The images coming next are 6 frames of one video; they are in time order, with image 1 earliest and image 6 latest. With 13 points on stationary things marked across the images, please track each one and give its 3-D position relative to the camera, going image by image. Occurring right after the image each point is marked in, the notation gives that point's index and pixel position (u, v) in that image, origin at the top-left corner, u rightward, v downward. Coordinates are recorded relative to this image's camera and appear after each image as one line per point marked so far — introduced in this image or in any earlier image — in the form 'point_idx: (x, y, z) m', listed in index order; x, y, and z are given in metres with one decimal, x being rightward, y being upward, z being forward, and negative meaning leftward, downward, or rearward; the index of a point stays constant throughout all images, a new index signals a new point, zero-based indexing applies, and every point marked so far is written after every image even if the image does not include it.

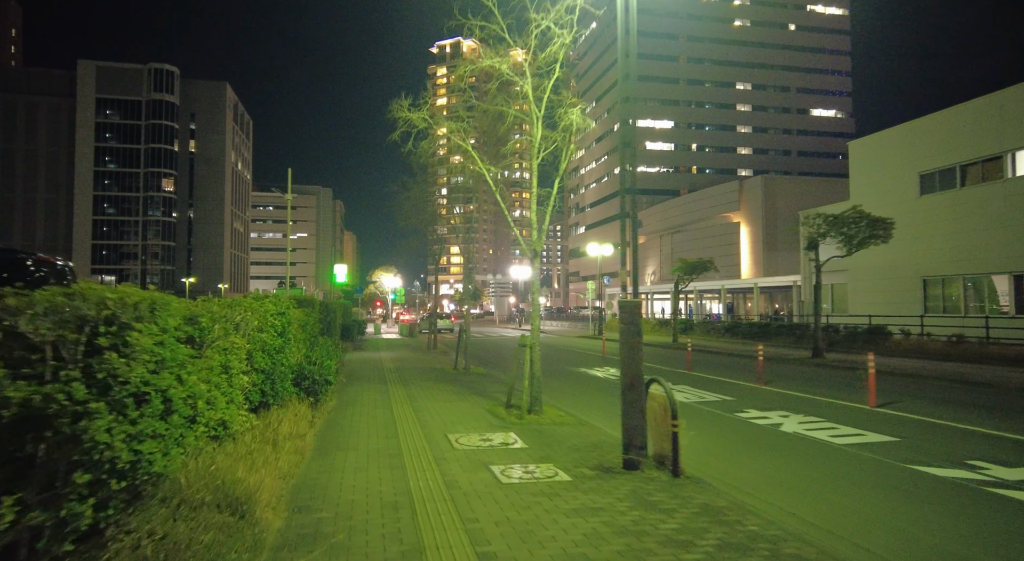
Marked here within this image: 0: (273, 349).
0: (-3.0, -0.9, +7.6) m
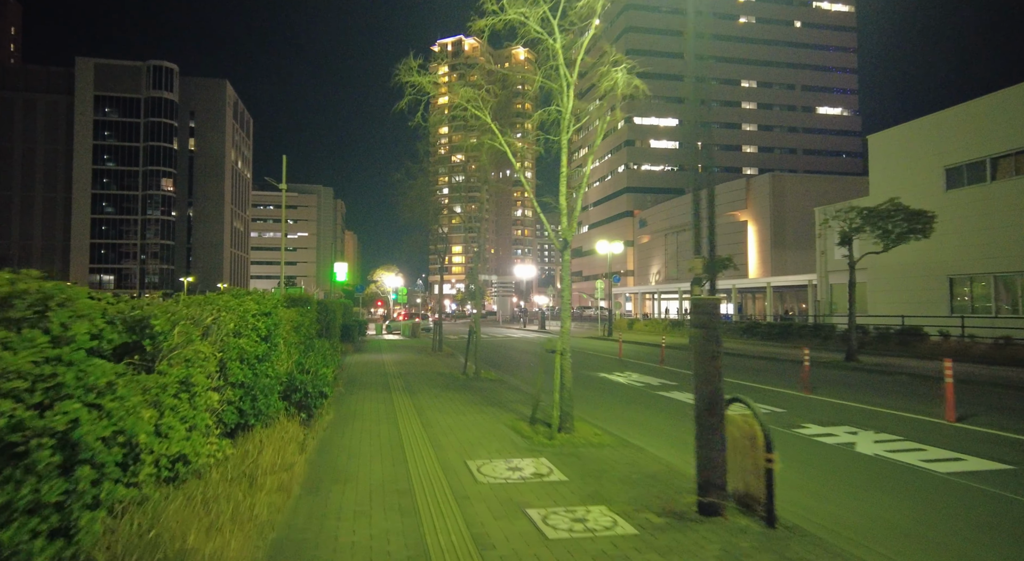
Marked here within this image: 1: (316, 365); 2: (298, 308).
0: (-2.7, -0.8, +6.3) m
1: (-2.8, -1.2, +8.5) m
2: (-4.4, -0.6, +12.1) m
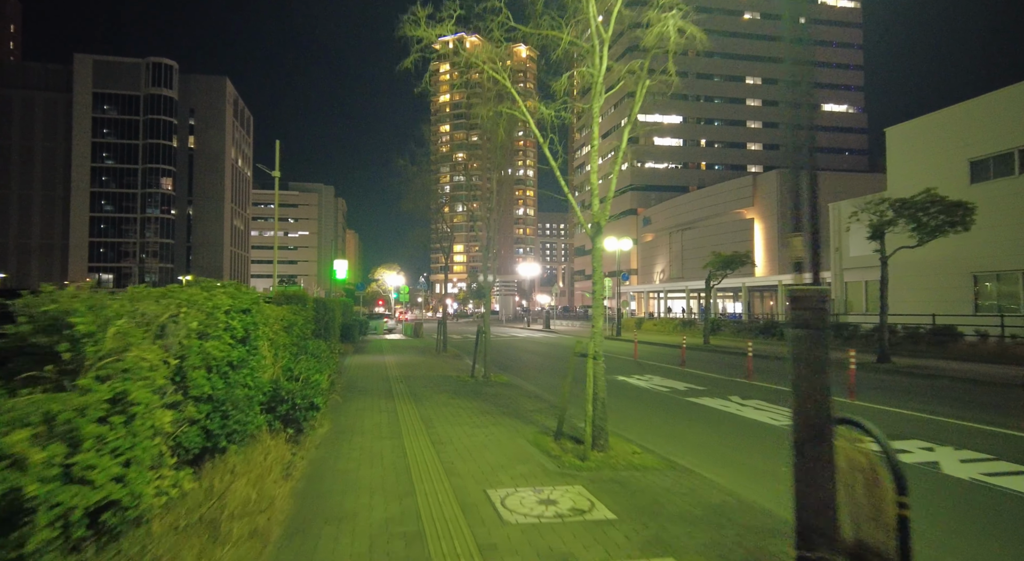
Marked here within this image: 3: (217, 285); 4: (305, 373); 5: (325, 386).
0: (-2.4, -0.7, +5.1) m
1: (-2.5, -1.1, +7.3) m
2: (-4.1, -0.5, +11.0) m
3: (-2.7, 0.0, +5.4) m
4: (-2.5, -1.1, +7.2) m
5: (-2.7, -1.5, +8.7) m
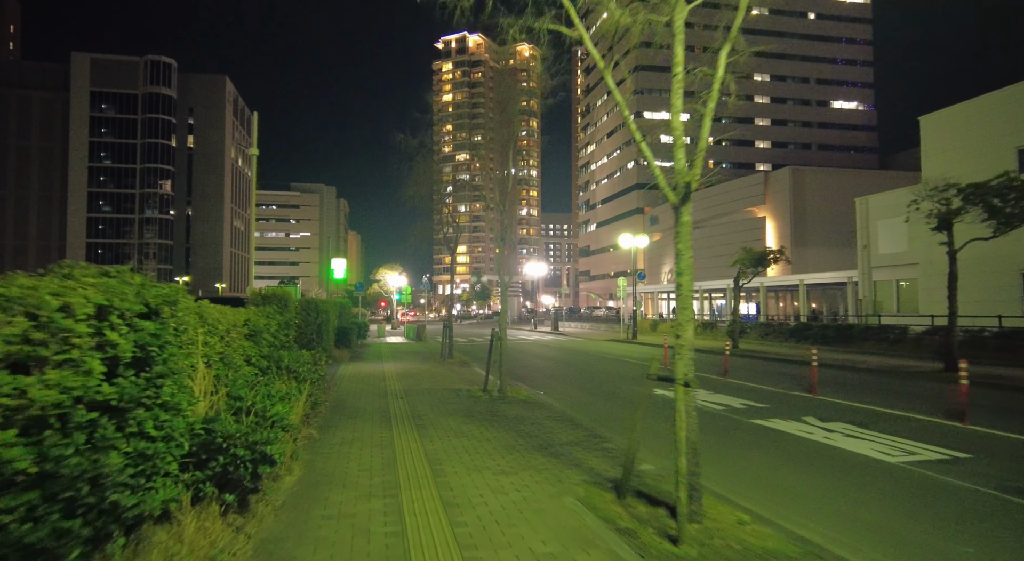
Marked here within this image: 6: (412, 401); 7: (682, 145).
0: (-2.1, -0.7, +3.0) m
1: (-2.1, -1.0, +5.2) m
2: (-3.7, -0.4, +8.9) m
3: (-2.3, +0.1, +3.3) m
4: (-2.1, -1.1, +5.1) m
5: (-2.3, -1.5, +6.5) m
6: (-1.8, -2.2, +10.8) m
7: (+1.4, +1.1, +4.9) m
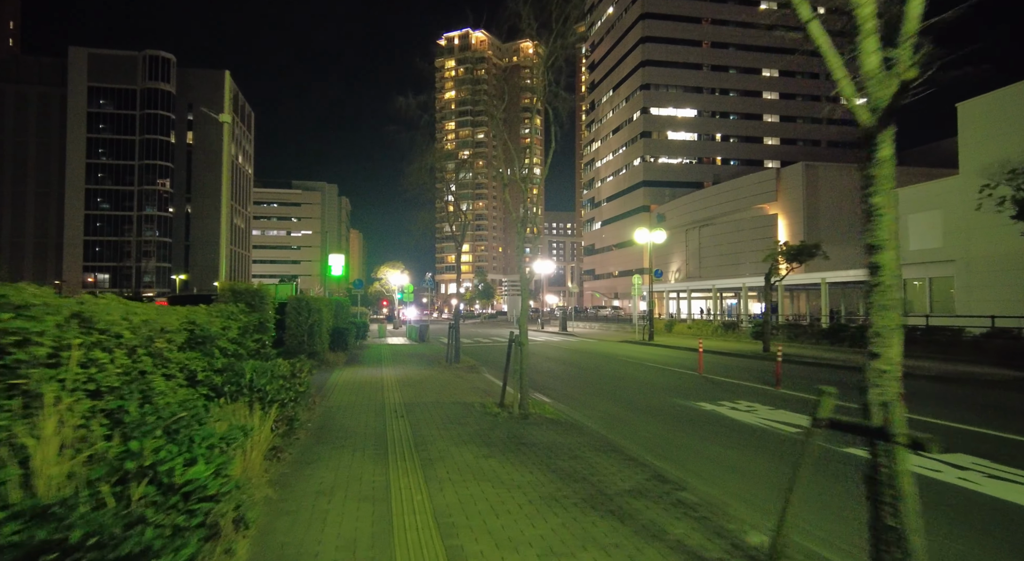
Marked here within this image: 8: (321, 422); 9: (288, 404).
0: (-1.7, -0.6, +1.0) m
1: (-1.8, -0.9, +3.2) m
2: (-3.4, -0.3, +6.9) m
3: (-2.0, +0.2, +1.3) m
4: (-1.8, -0.9, +3.1) m
5: (-2.0, -1.4, +4.5) m
6: (-1.5, -2.1, +8.8) m
7: (+1.7, +1.2, +2.9) m
8: (-2.8, -2.1, +8.8) m
9: (-2.7, -1.5, +7.2) m
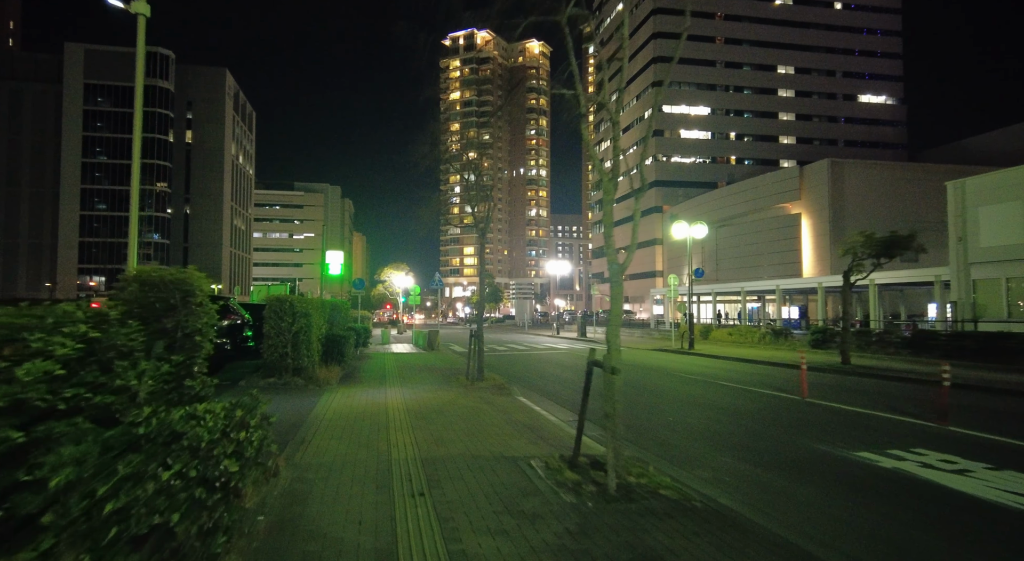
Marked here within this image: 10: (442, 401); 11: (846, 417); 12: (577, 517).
0: (-0.9, -0.4, -2.7) m
1: (-0.9, -0.7, -0.5) m
2: (-2.5, -0.1, +3.2) m
3: (-1.1, +0.3, -2.4) m
4: (-1.0, -0.8, -0.6) m
5: (-1.1, -1.2, +0.8) m
6: (-0.6, -1.9, +5.1) m
7: (+2.6, +1.4, -0.9) m
8: (-1.9, -1.9, +5.1) m
9: (-1.8, -1.3, +3.5) m
10: (-1.4, -2.3, +11.5) m
11: (+5.6, -2.2, +9.5) m
12: (+0.5, -1.9, +5.1) m
